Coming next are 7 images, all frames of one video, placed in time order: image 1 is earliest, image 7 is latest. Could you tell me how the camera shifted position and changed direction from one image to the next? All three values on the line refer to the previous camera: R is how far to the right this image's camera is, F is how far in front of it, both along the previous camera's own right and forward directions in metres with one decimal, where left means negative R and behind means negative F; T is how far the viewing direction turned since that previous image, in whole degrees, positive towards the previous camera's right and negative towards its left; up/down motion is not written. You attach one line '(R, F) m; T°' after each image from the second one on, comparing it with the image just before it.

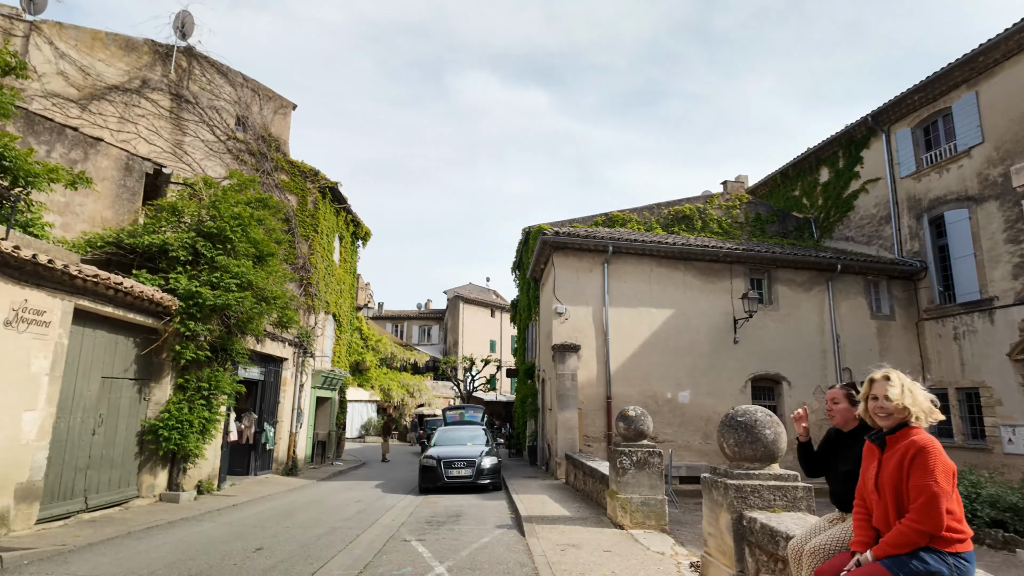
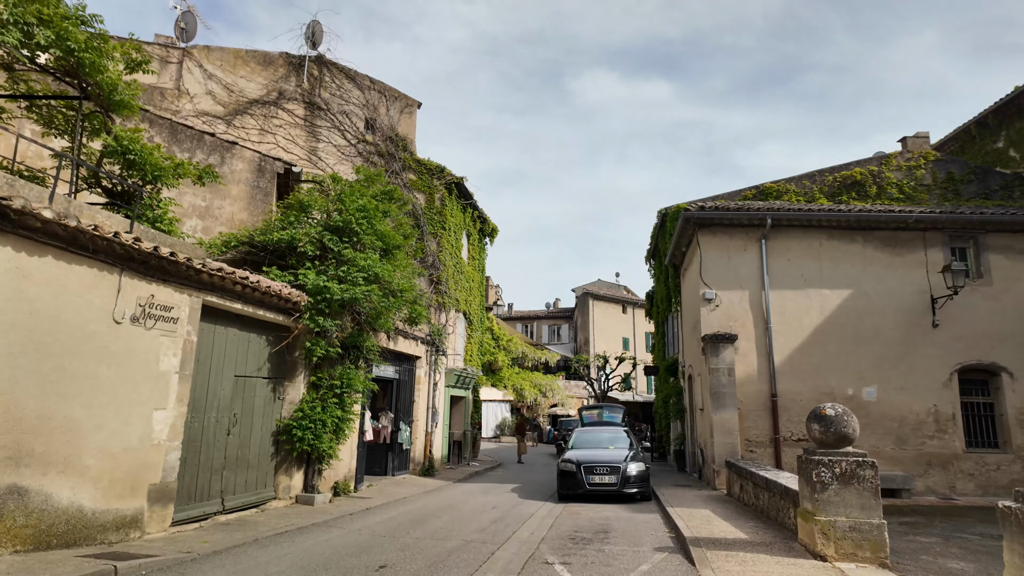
(-0.3, +1.3) m; -12°
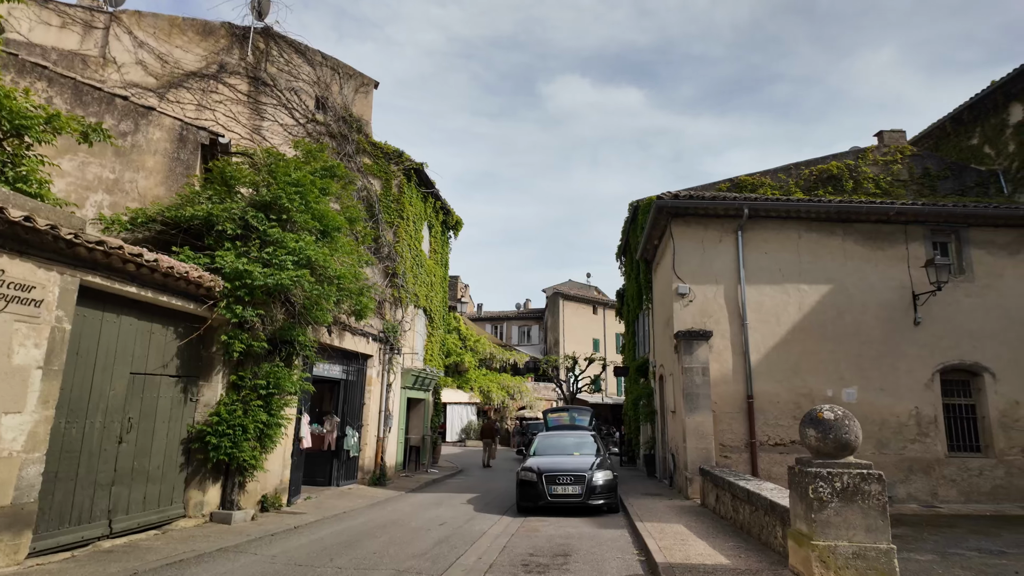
(+0.3, +1.2) m; +3°
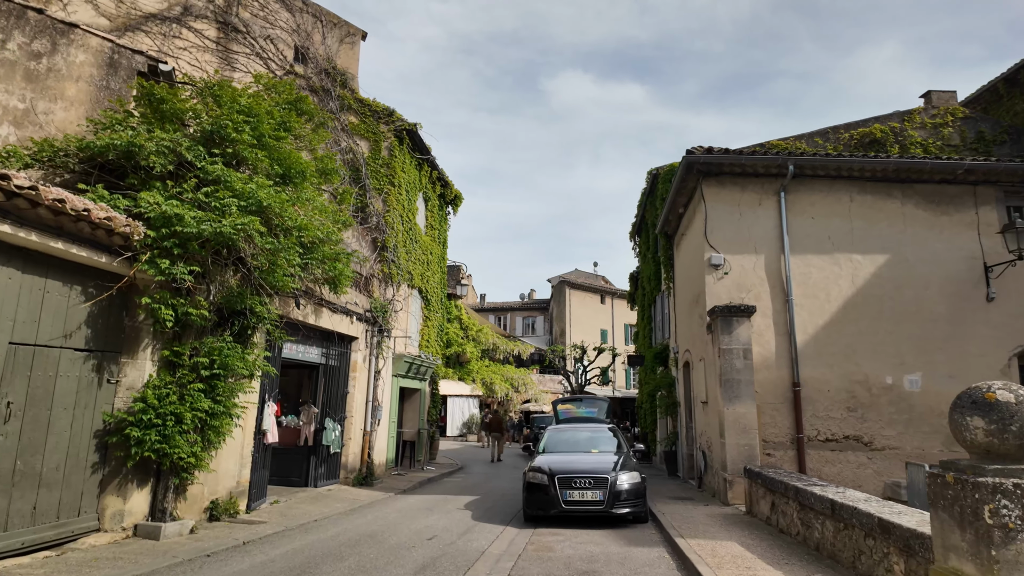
(0.0, +1.9) m; 0°
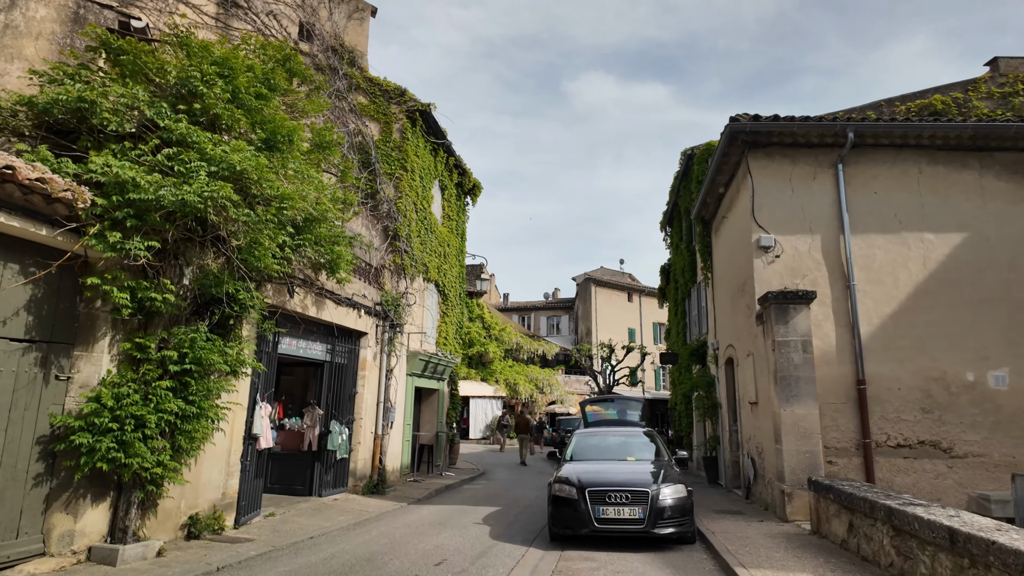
(0.0, +1.2) m; -2°
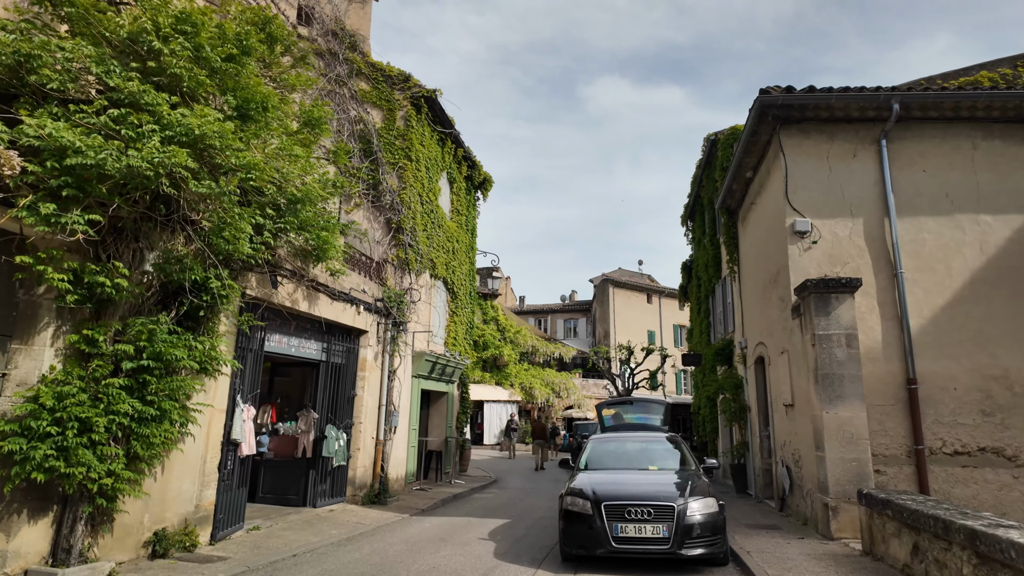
(+0.2, +0.9) m; -2°
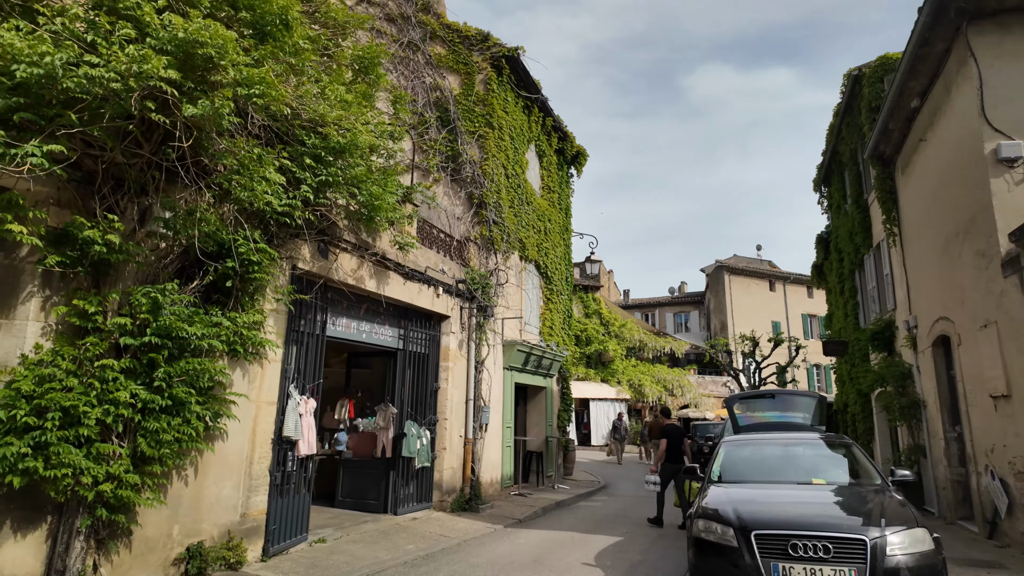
(0.0, +1.6) m; -10°
